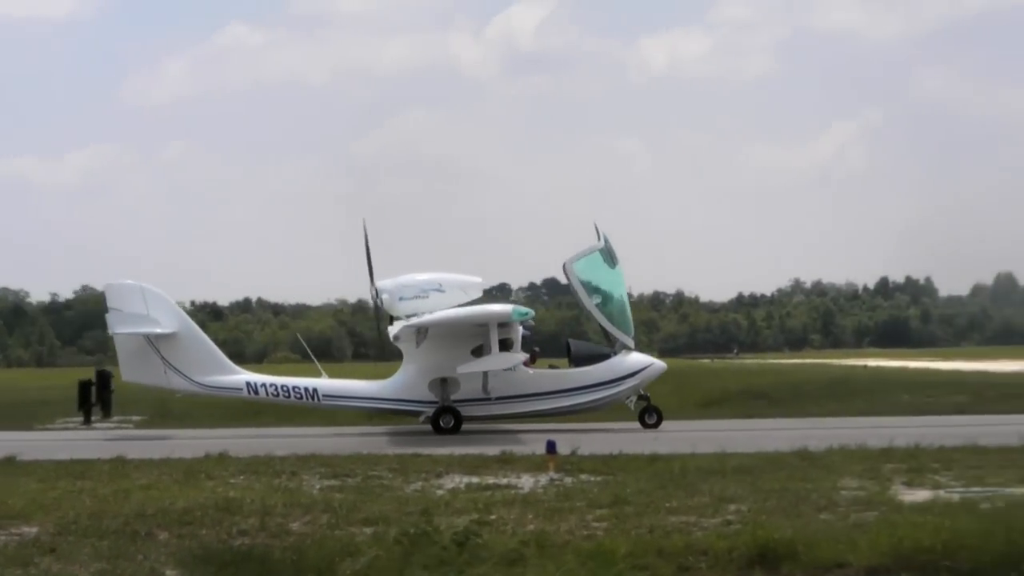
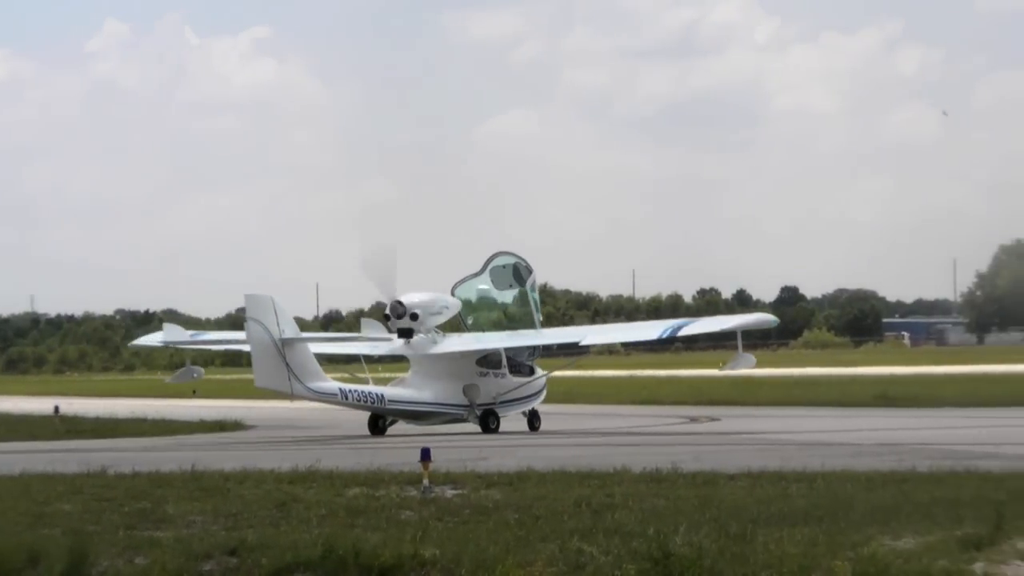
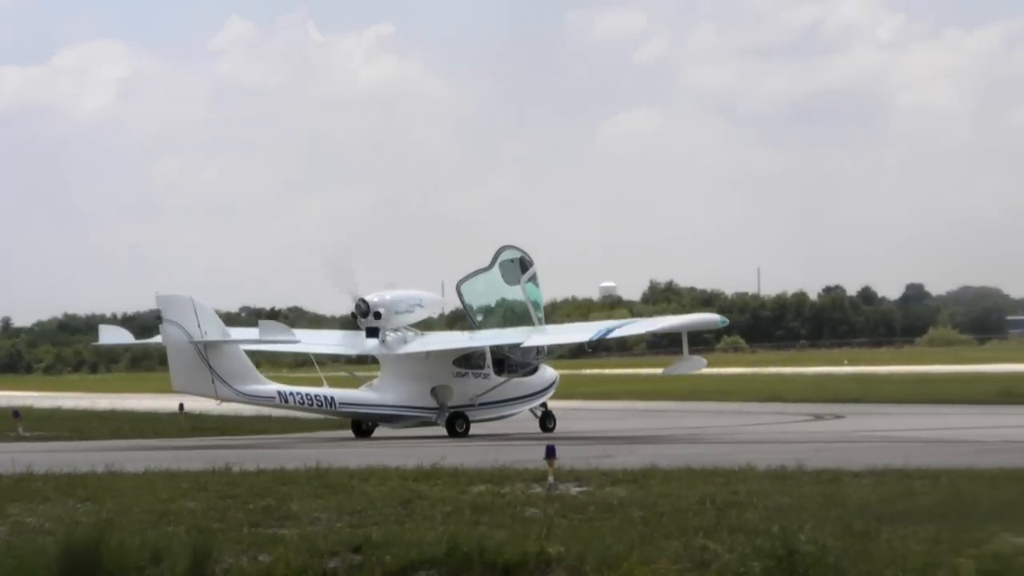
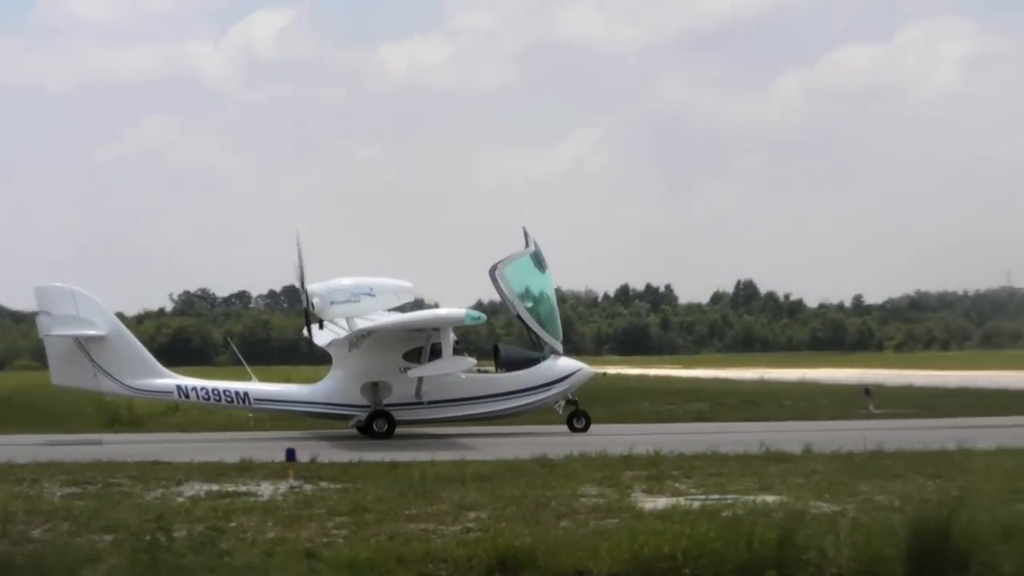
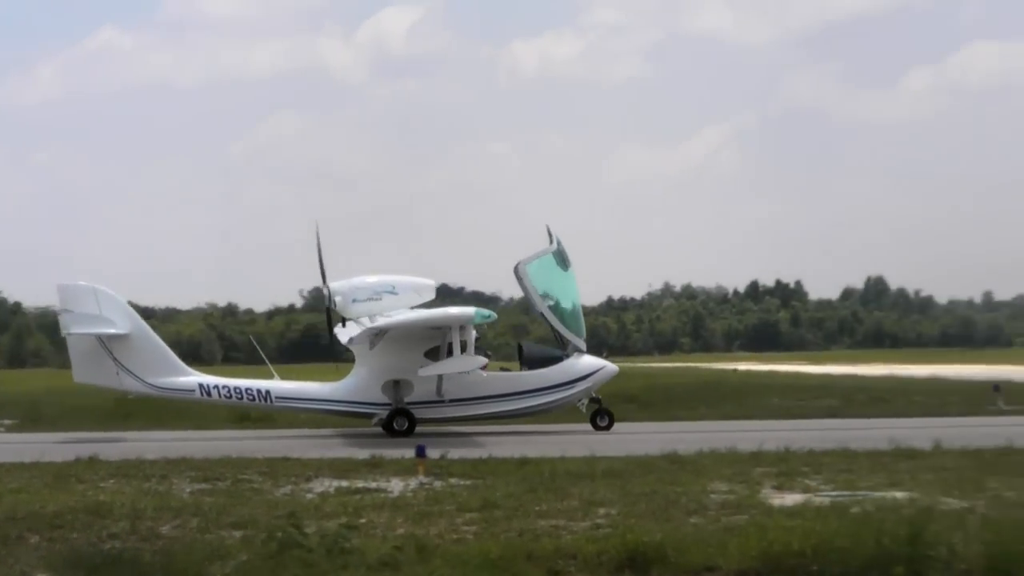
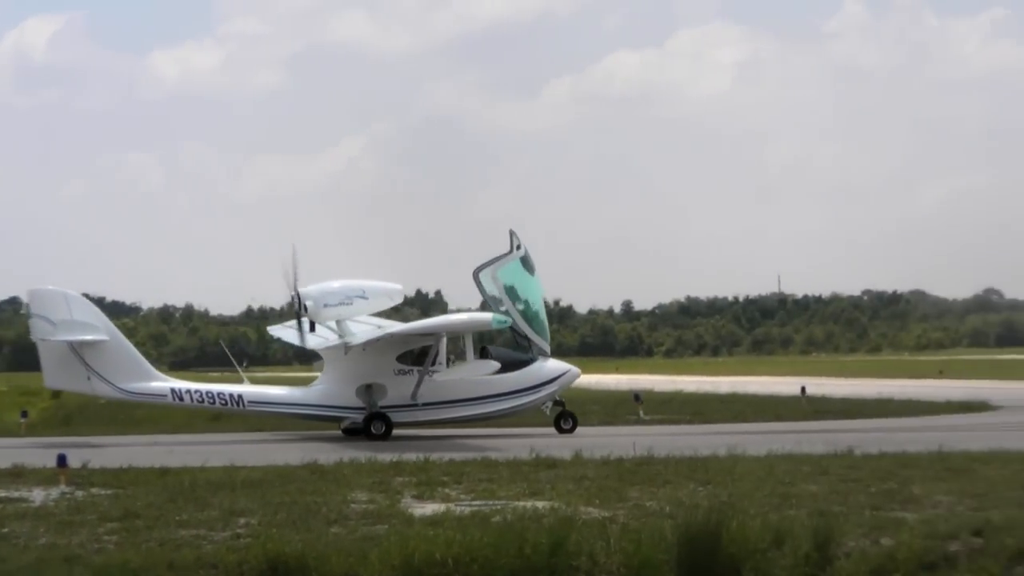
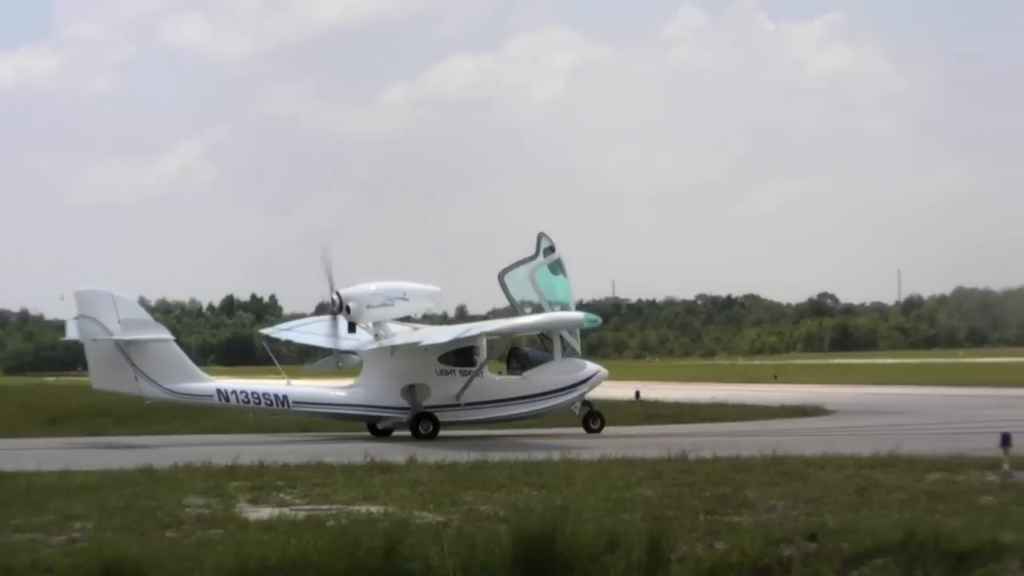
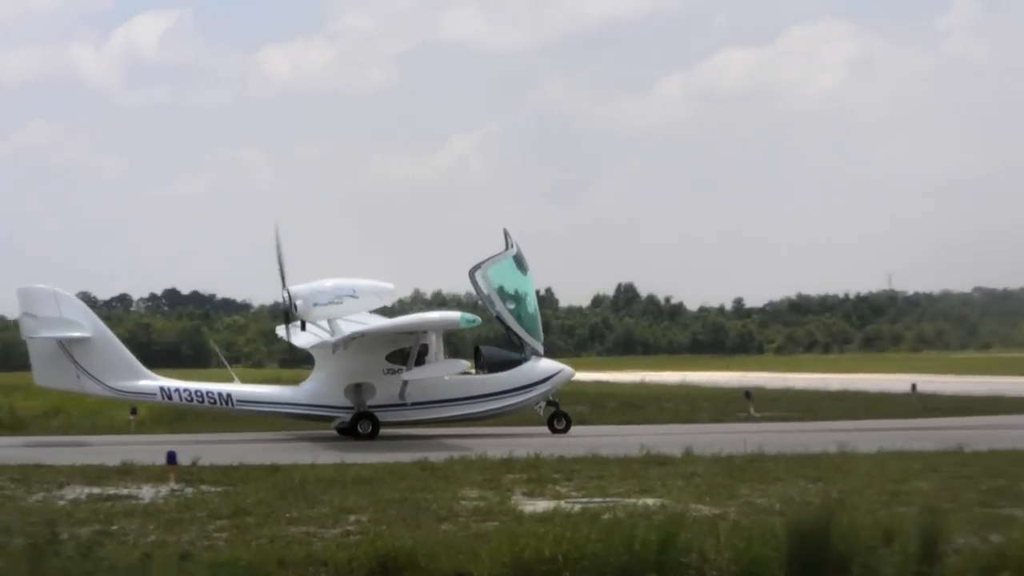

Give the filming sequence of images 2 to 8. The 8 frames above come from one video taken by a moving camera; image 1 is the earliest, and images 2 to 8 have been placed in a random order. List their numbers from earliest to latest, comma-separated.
5, 4, 8, 6, 7, 3, 2
